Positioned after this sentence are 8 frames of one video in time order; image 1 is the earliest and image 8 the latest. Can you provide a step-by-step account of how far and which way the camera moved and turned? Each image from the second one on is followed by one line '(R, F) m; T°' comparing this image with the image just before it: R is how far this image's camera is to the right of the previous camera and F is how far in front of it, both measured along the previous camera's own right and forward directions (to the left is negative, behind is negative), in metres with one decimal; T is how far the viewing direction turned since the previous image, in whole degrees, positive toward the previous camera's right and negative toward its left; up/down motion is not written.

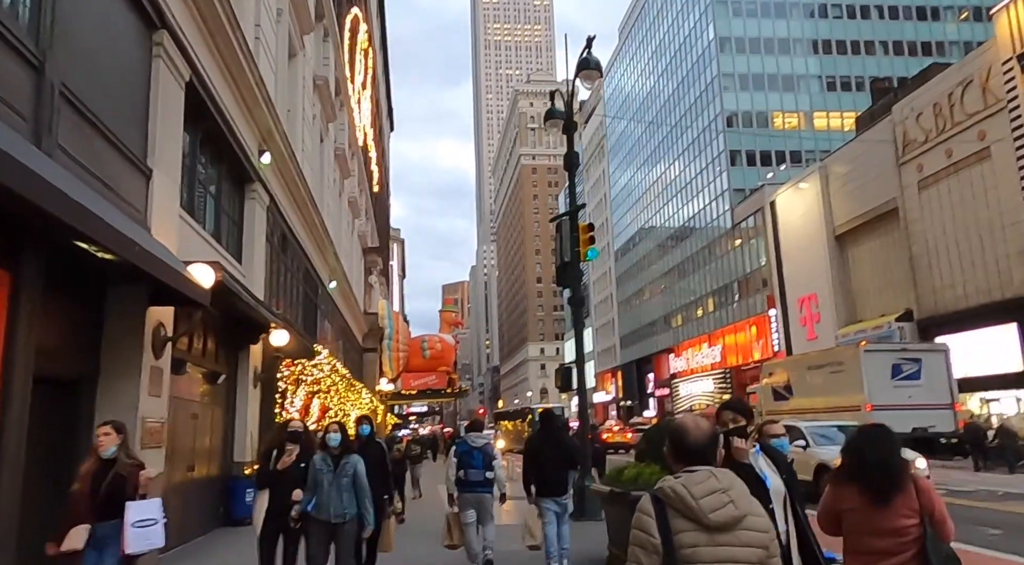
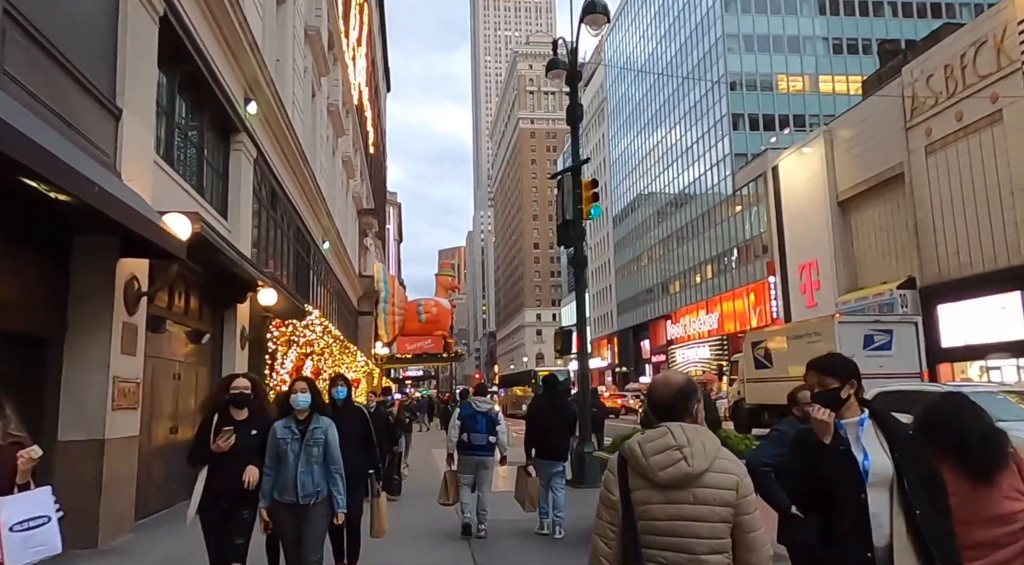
(0.0, +0.7) m; 0°
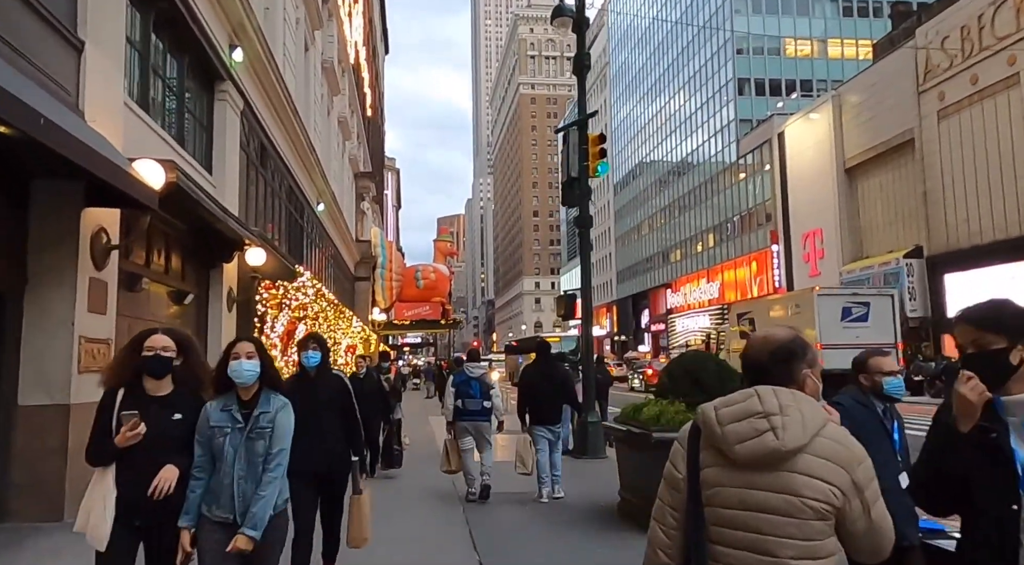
(0.0, +0.8) m; 0°
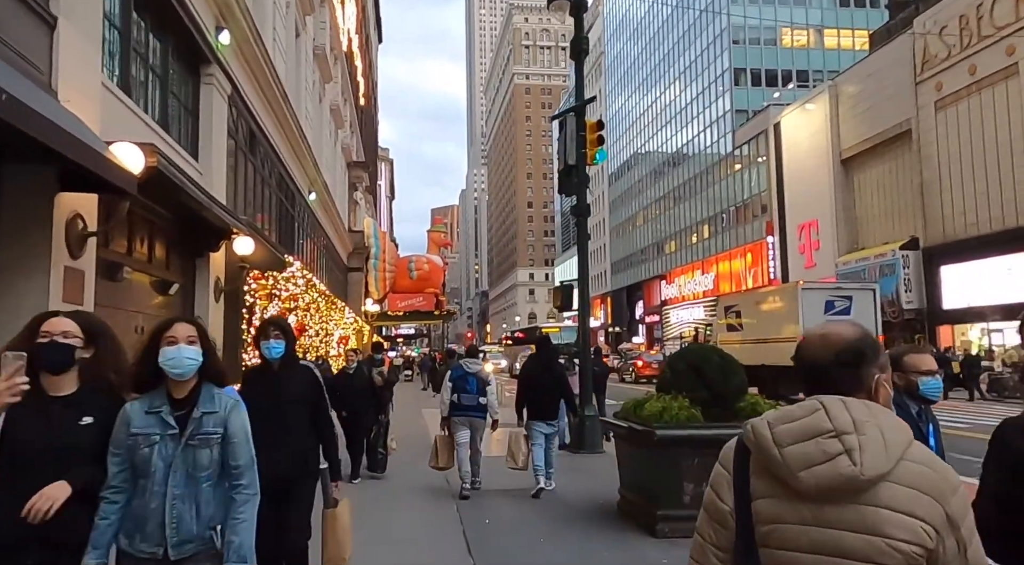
(0.0, +0.4) m; 0°
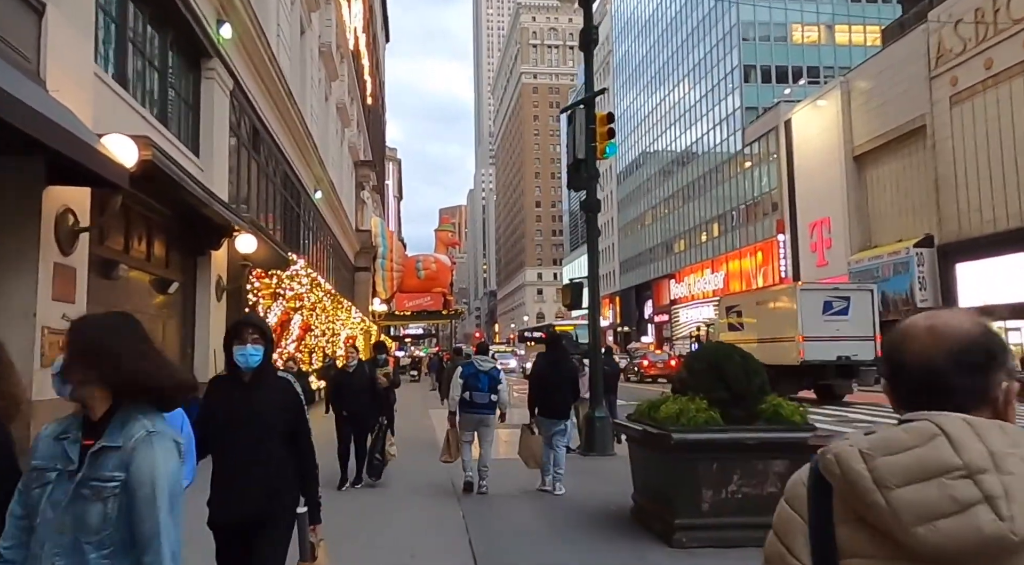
(0.0, +0.4) m; -1°
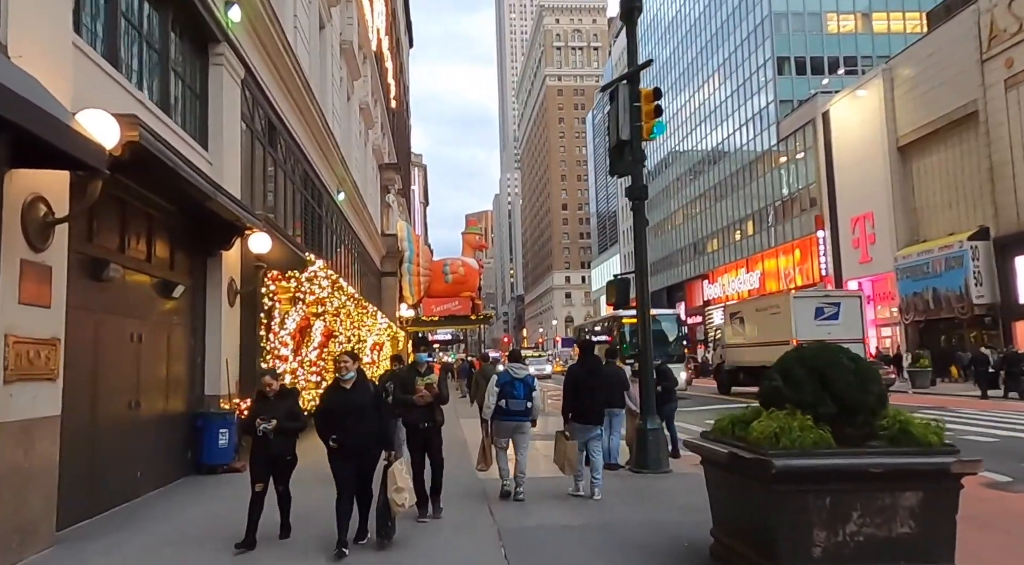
(-0.2, +1.3) m; -2°
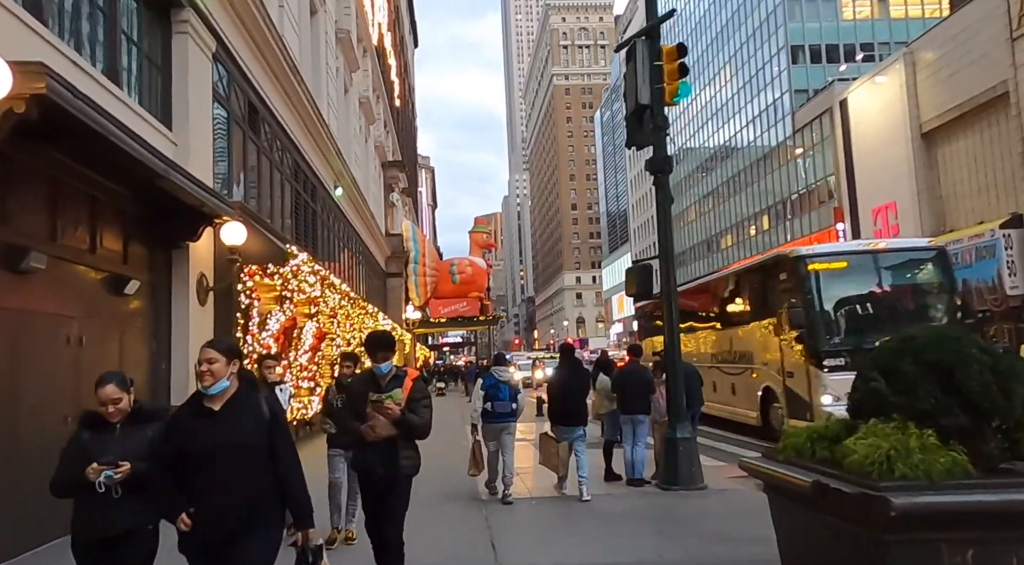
(+0.1, +1.6) m; -1°
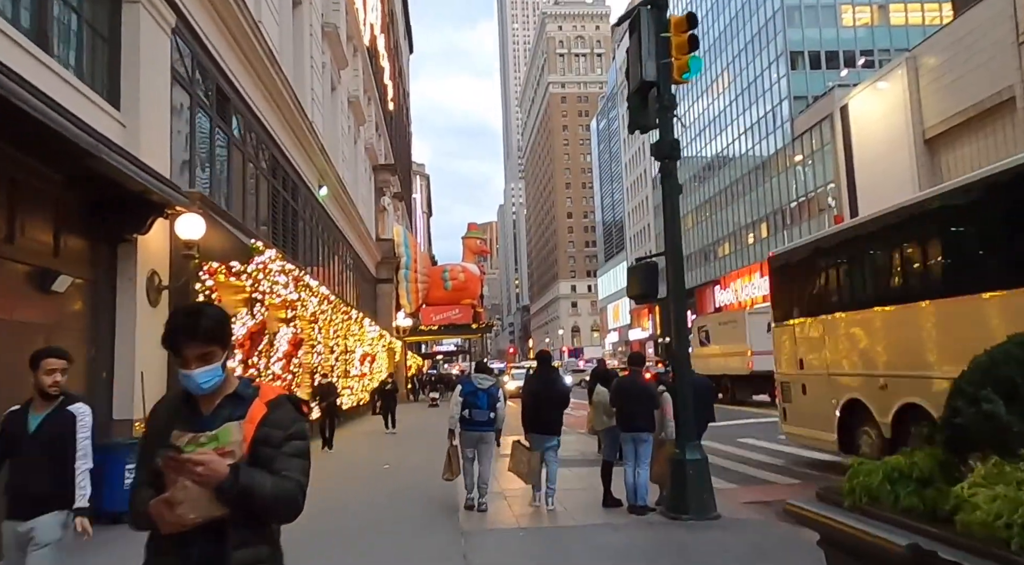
(+0.1, +1.2) m; 0°
